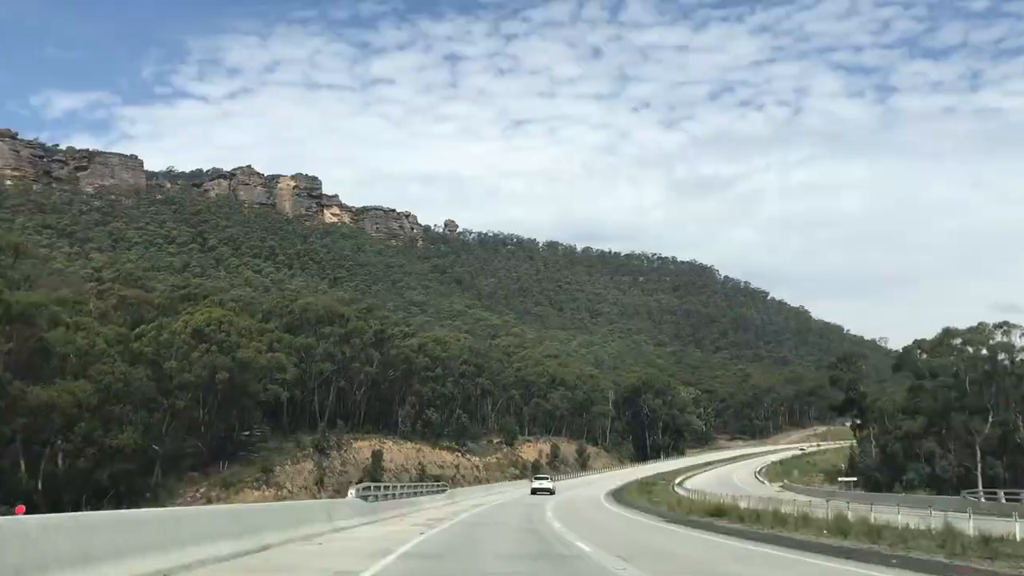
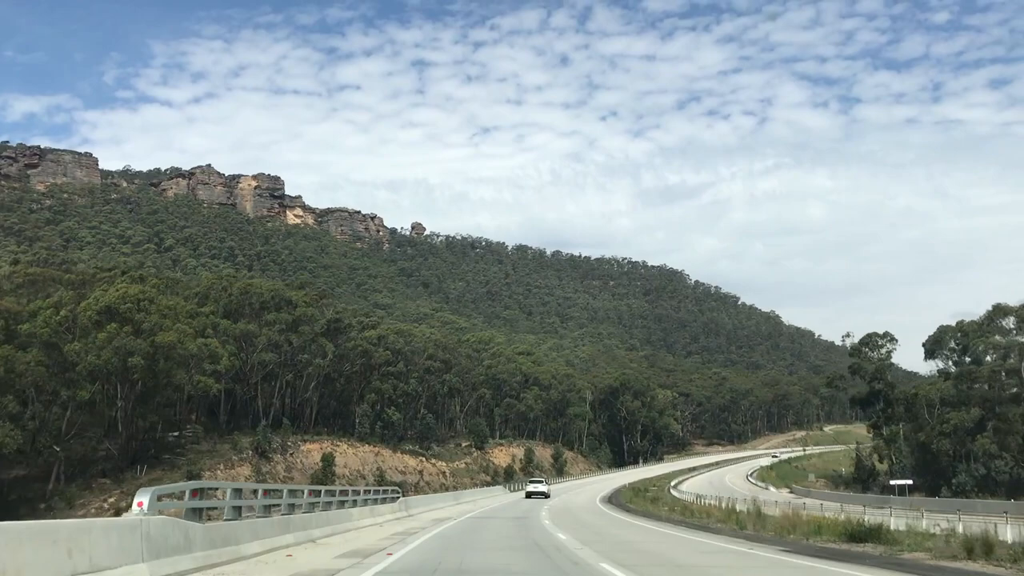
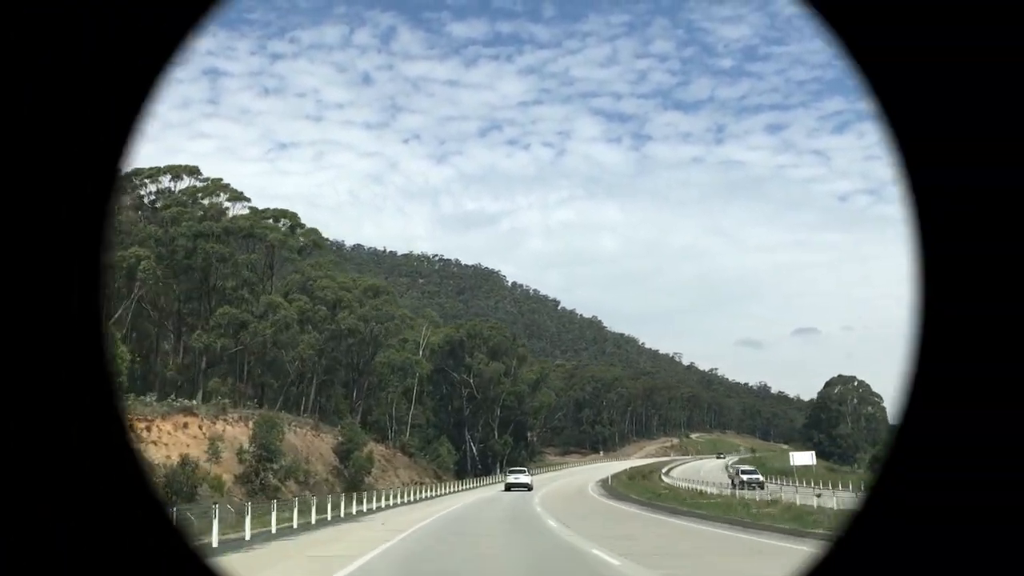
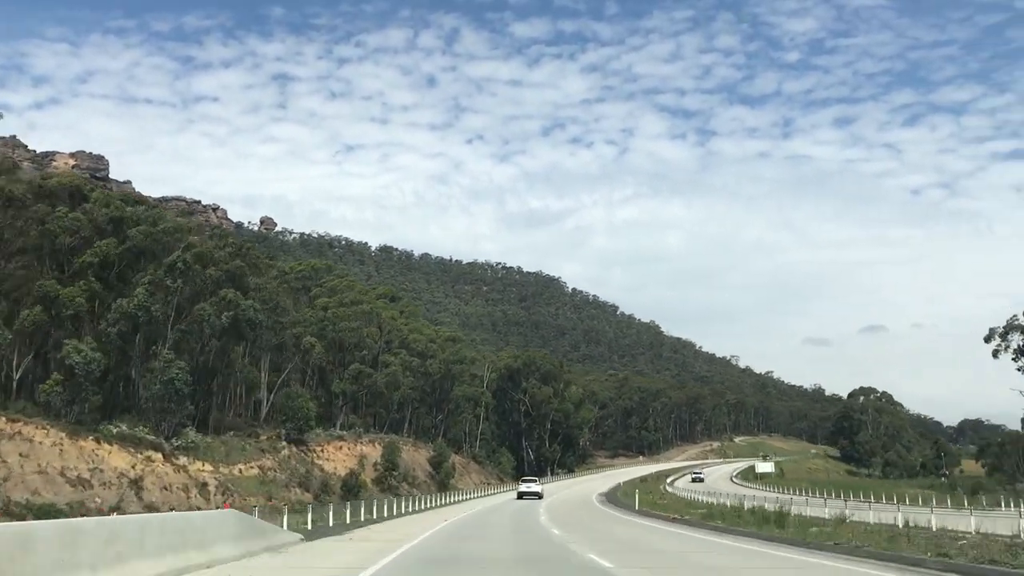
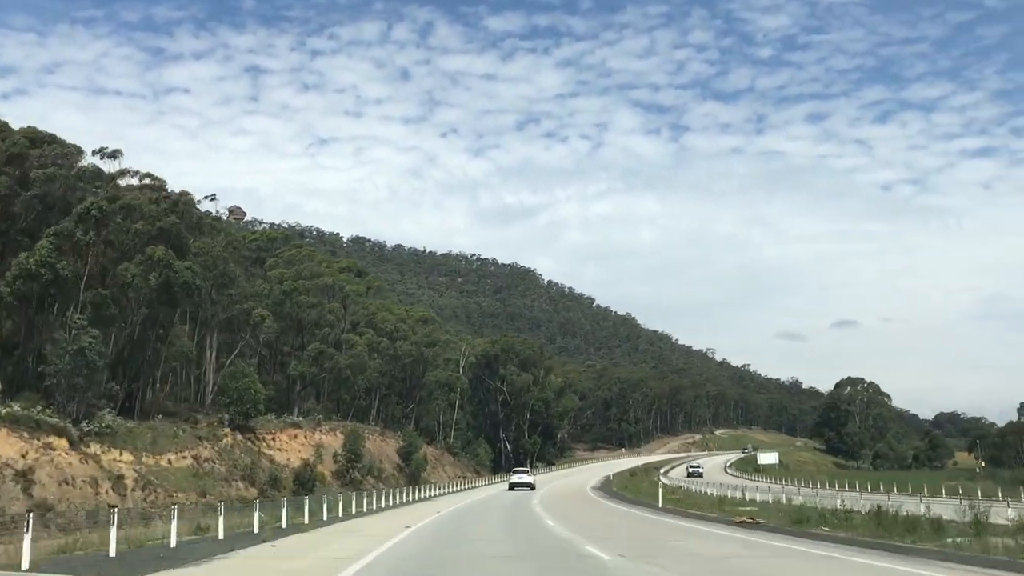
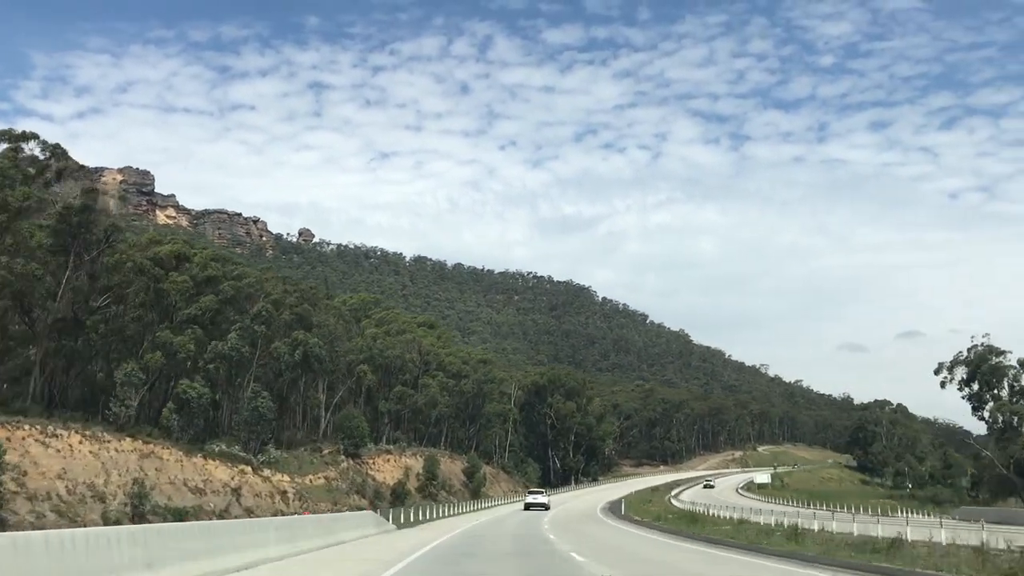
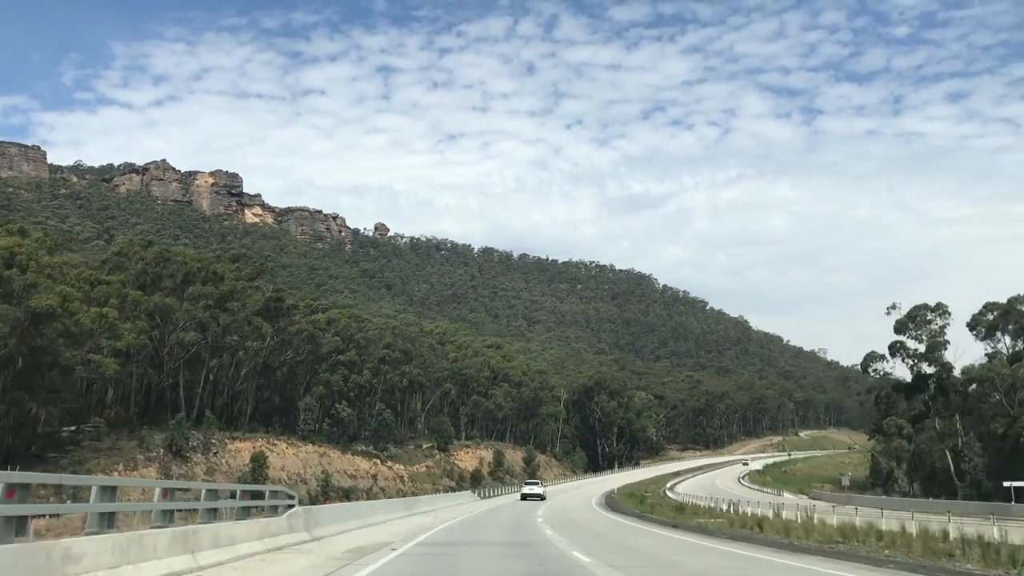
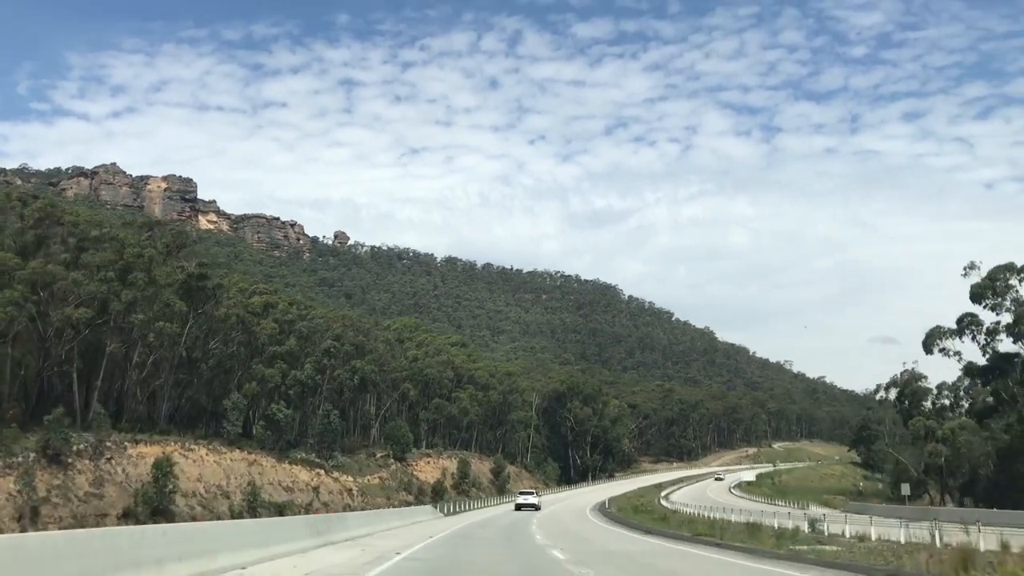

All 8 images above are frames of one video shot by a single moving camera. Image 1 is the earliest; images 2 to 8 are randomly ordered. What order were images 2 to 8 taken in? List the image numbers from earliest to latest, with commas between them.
2, 7, 8, 6, 4, 5, 3
